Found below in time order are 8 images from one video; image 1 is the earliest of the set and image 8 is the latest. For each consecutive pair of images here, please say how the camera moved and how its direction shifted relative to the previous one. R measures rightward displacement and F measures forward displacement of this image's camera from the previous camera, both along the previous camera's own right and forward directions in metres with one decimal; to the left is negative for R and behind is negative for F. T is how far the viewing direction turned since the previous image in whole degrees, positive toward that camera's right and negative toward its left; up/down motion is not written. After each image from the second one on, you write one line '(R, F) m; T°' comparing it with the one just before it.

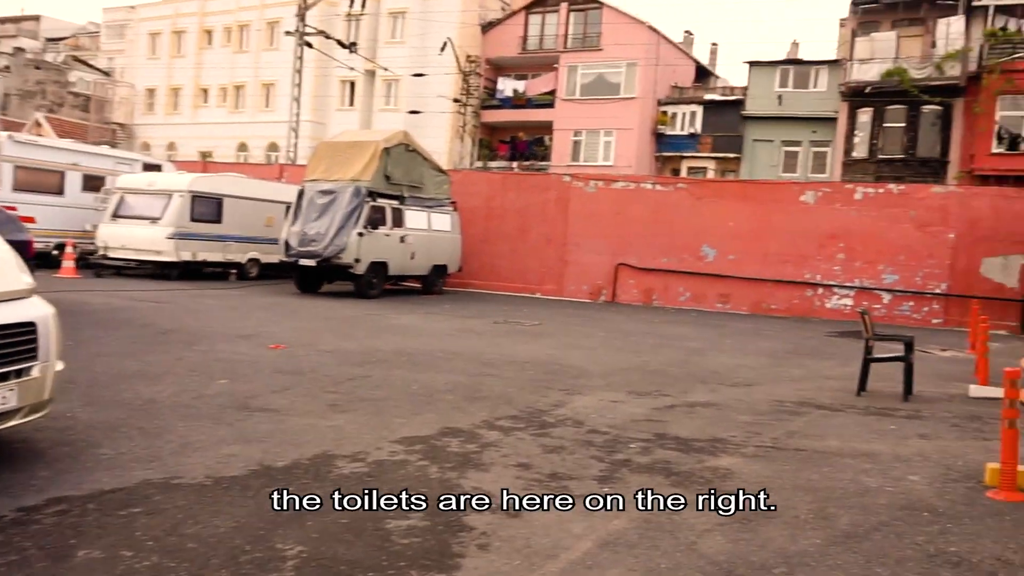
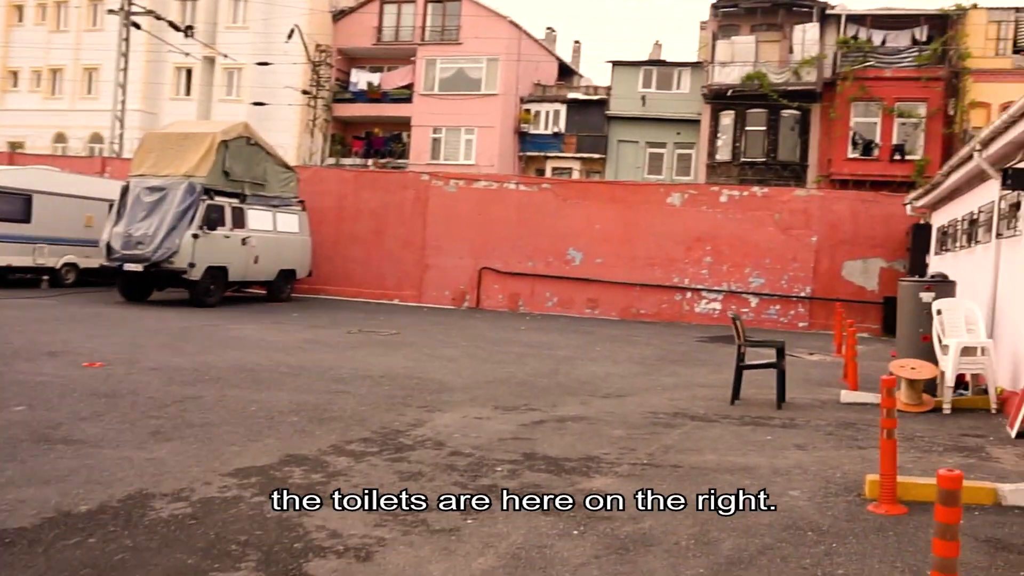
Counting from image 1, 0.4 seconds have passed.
(+0.1, +0.7) m; +8°
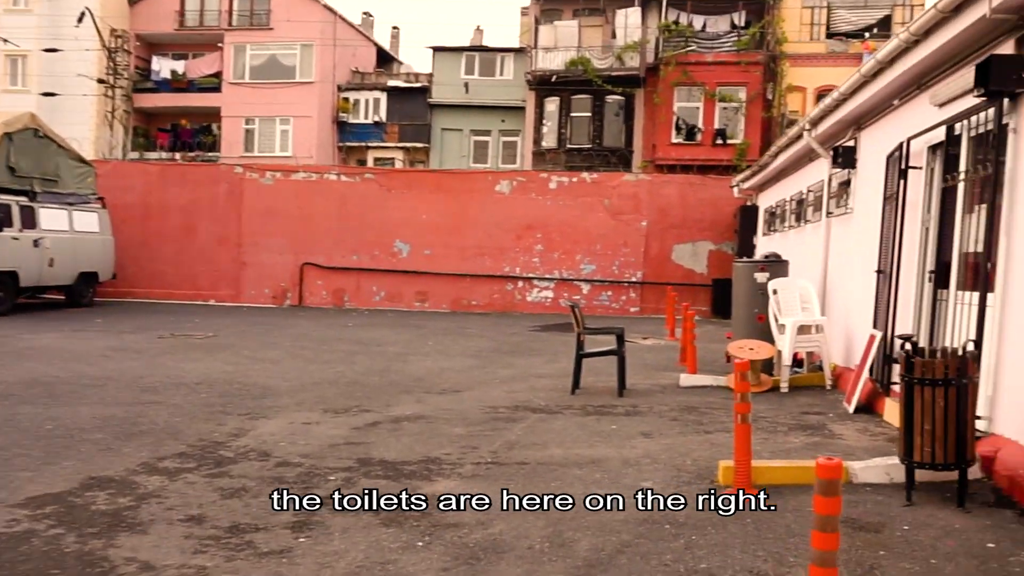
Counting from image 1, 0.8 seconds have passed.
(0.0, +0.4) m; +10°
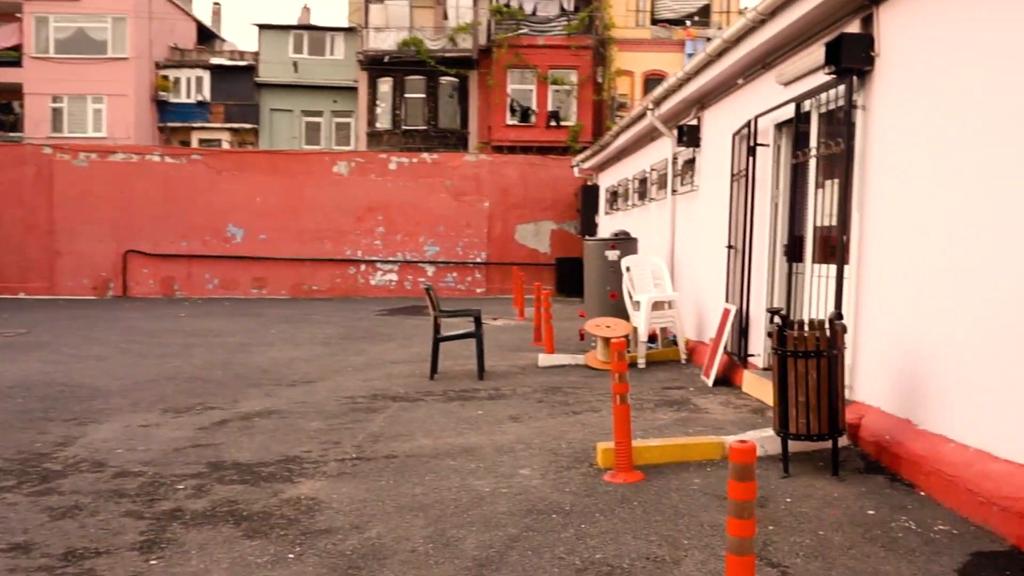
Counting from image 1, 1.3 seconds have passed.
(-0.2, +0.3) m; +10°
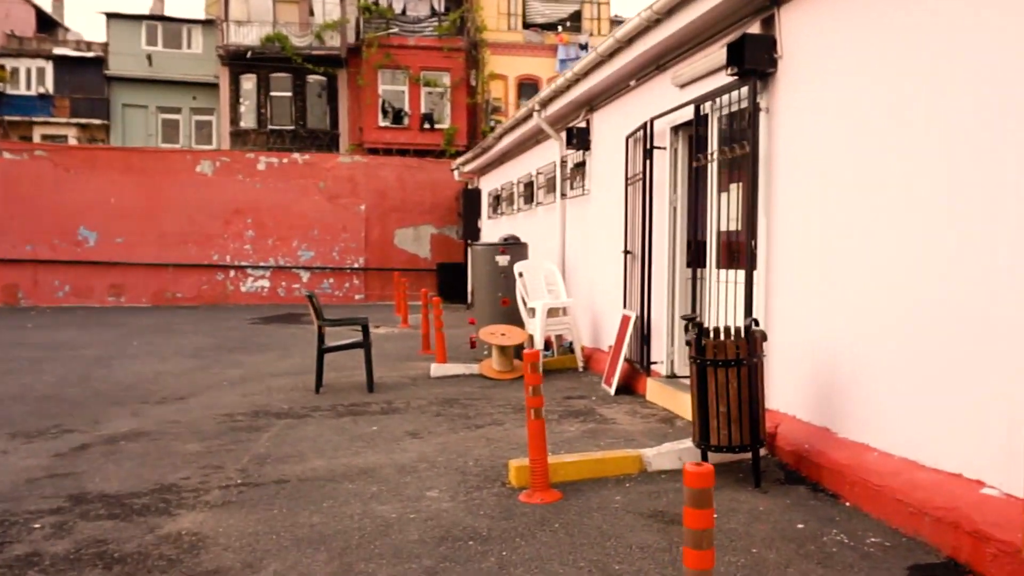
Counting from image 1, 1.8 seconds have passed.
(-0.2, +0.4) m; +8°
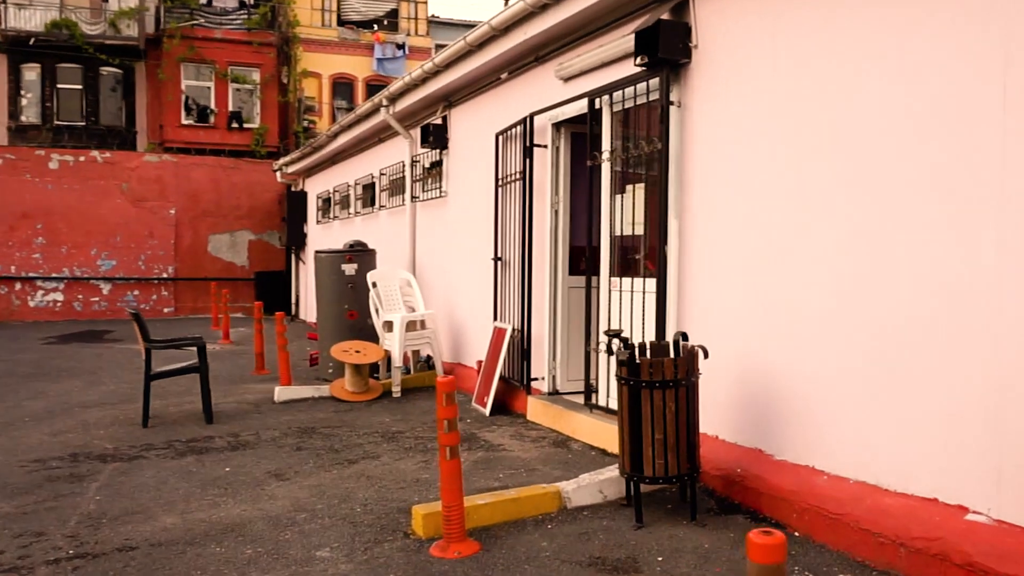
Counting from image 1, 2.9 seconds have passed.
(-0.4, +0.7) m; +12°
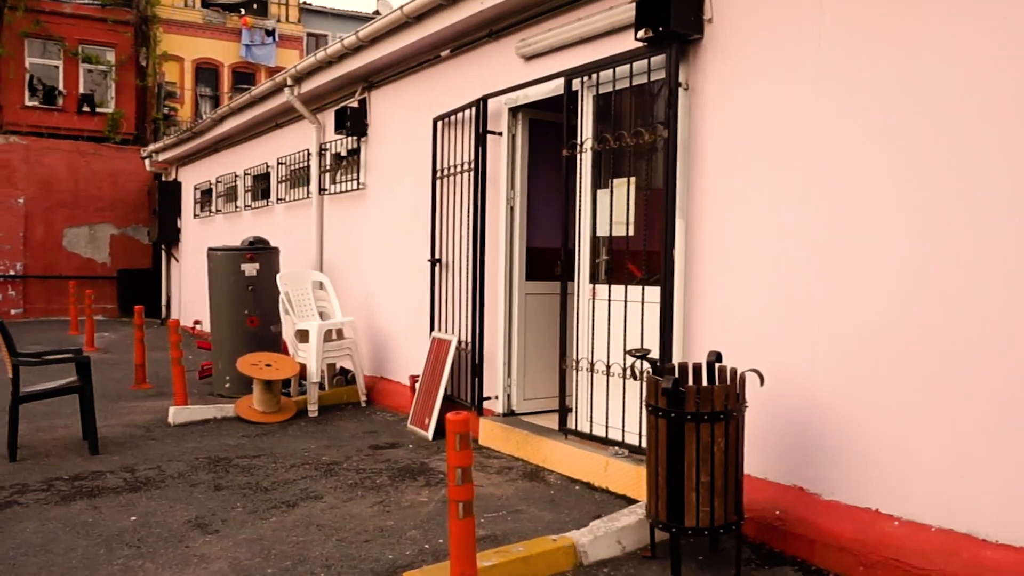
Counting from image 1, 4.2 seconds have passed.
(-0.6, +0.8) m; +9°
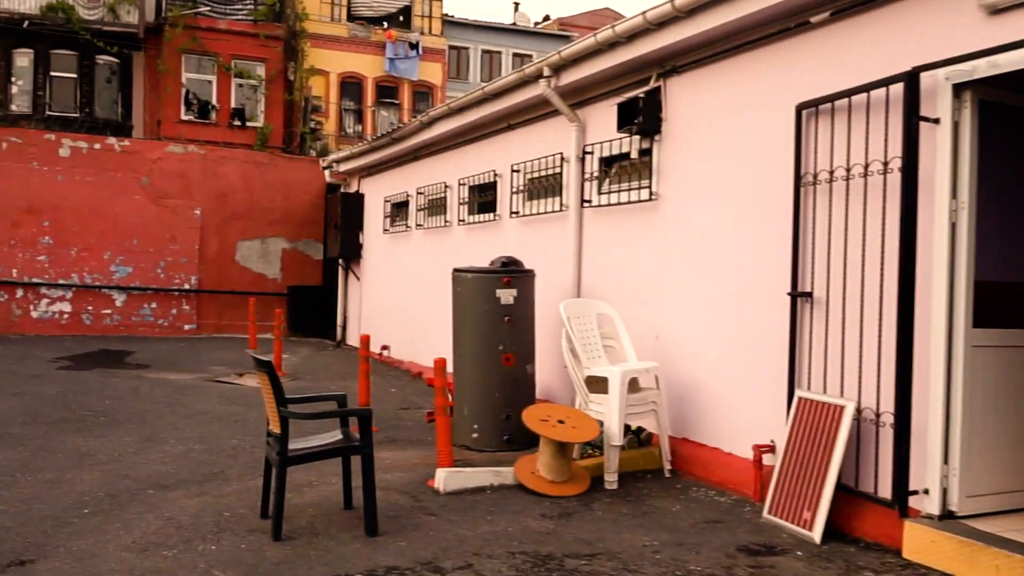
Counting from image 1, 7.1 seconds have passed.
(-1.4, +1.5) m; -6°
